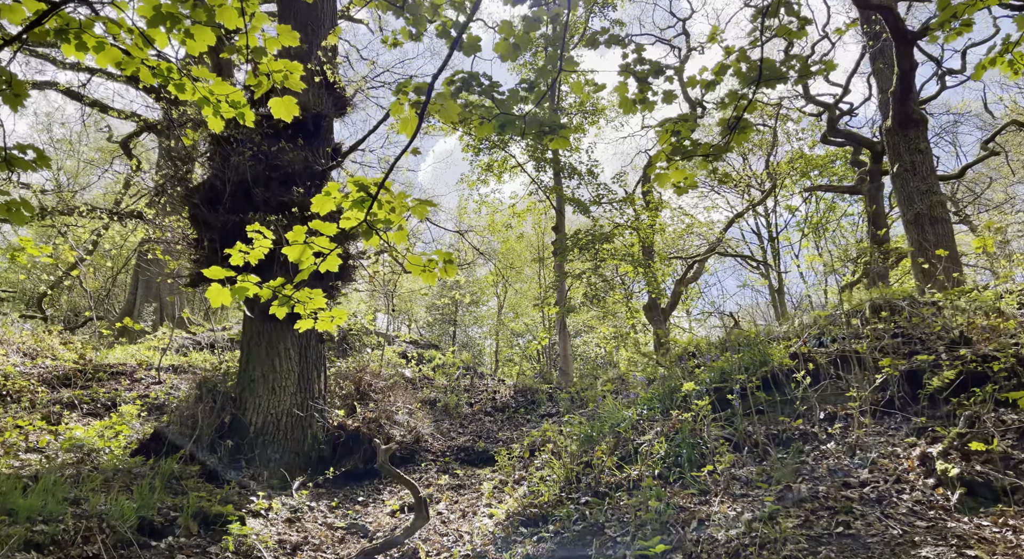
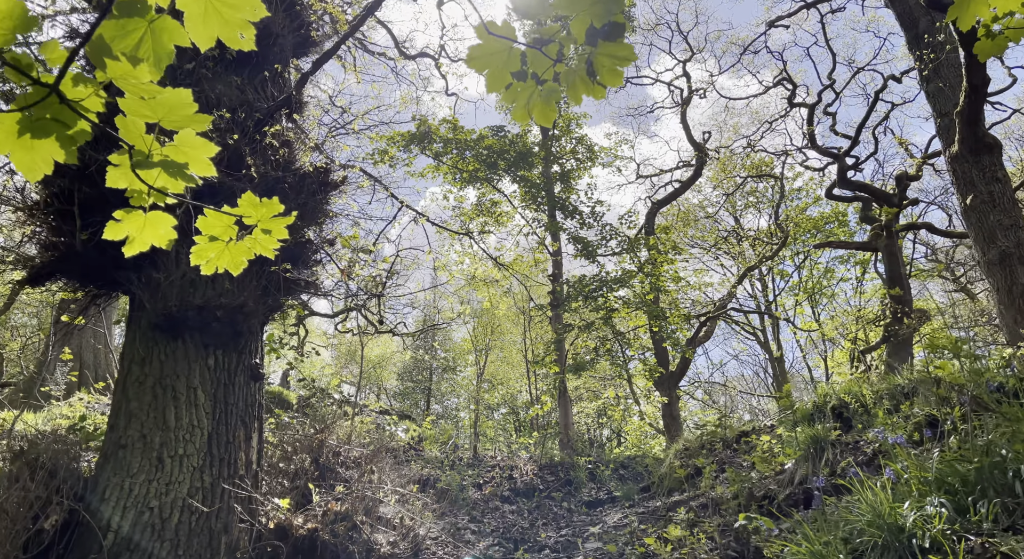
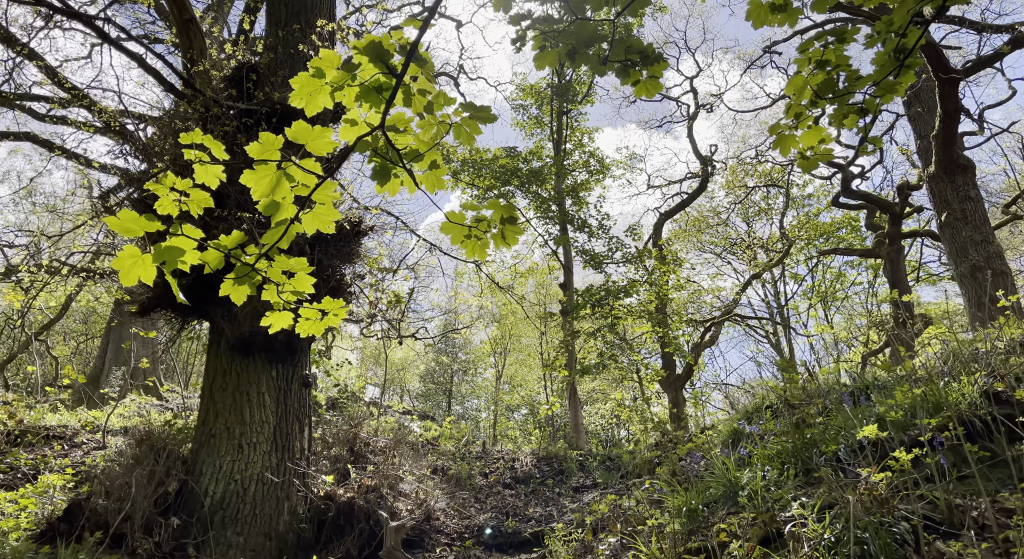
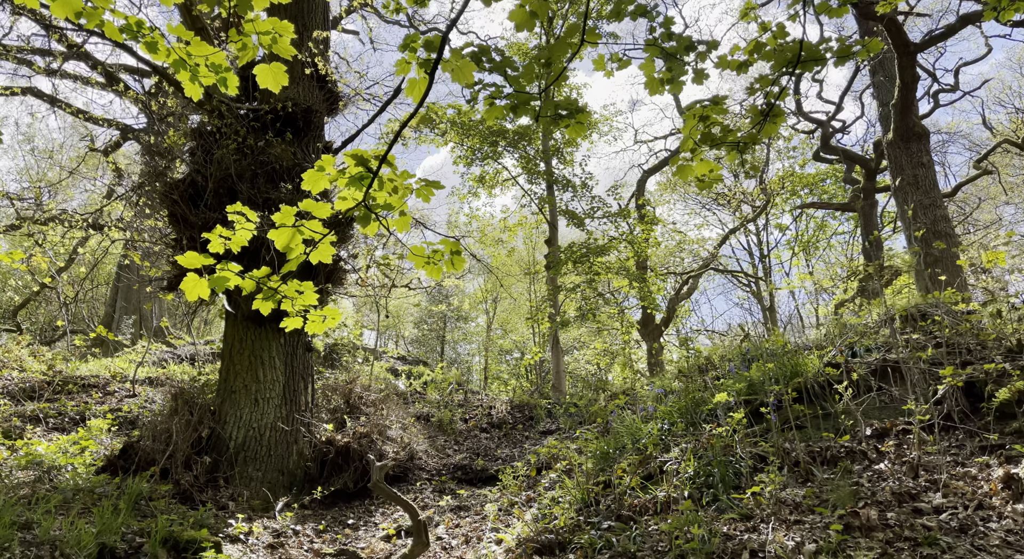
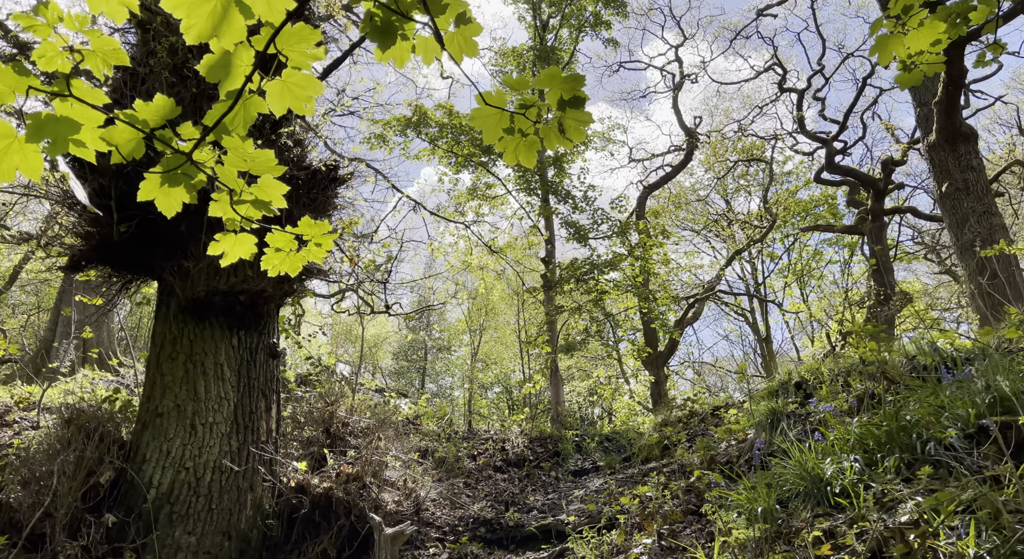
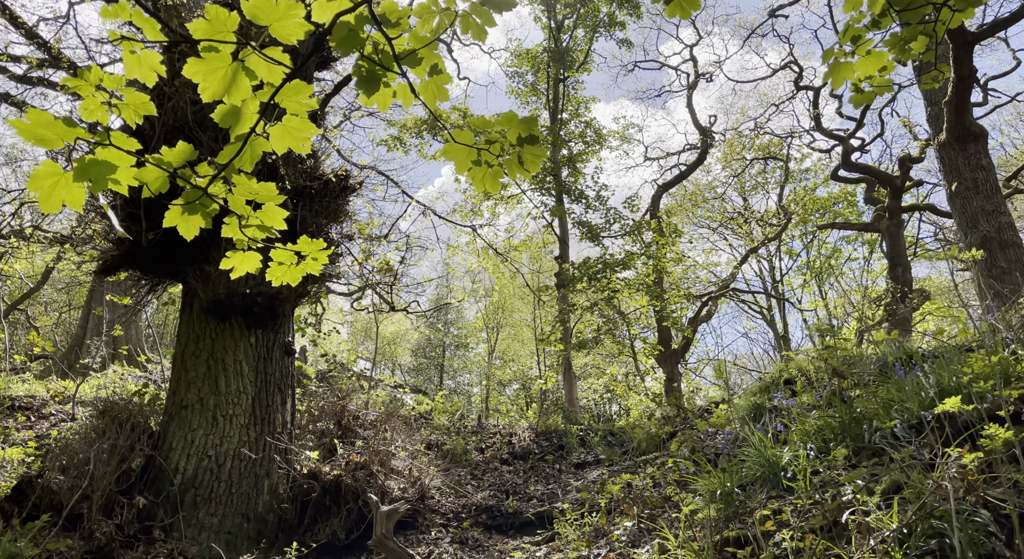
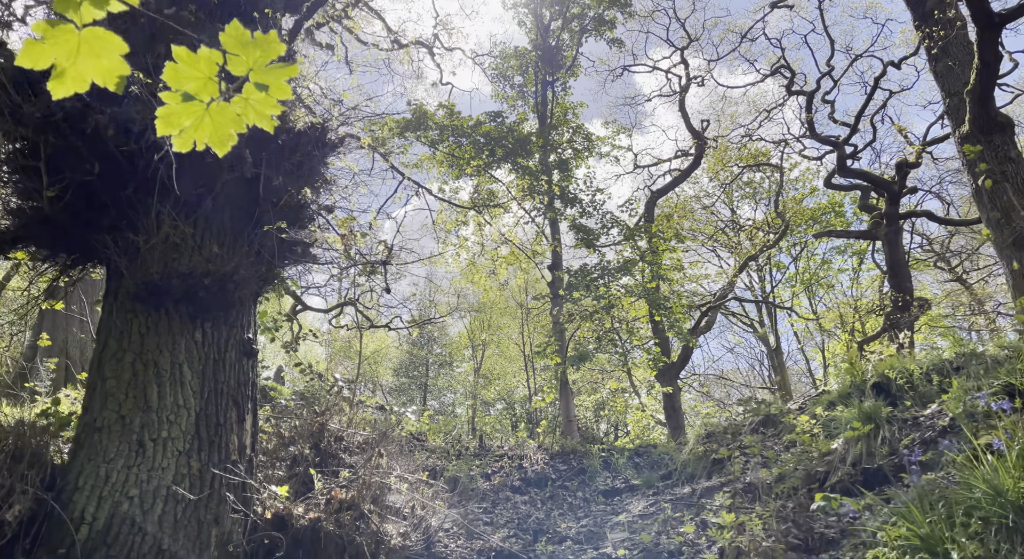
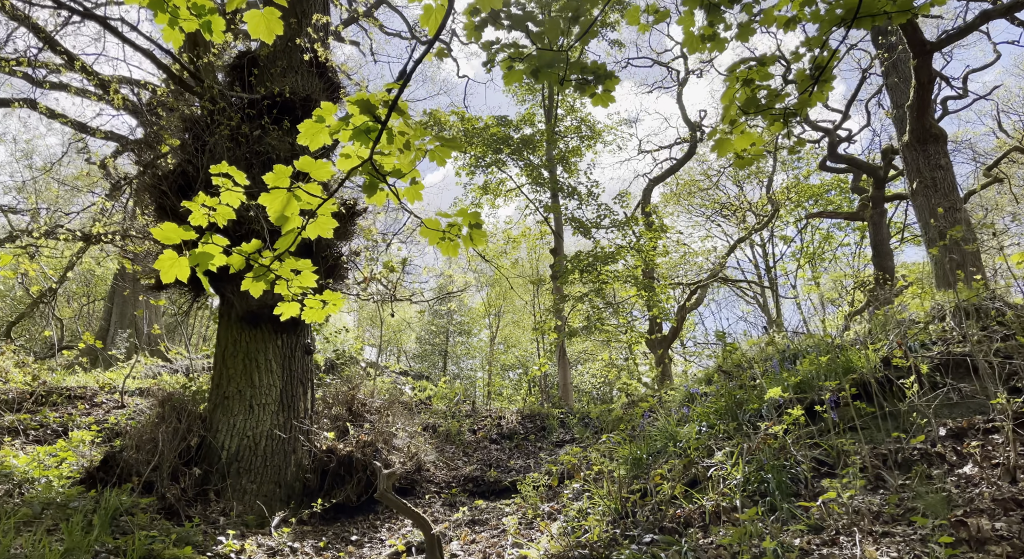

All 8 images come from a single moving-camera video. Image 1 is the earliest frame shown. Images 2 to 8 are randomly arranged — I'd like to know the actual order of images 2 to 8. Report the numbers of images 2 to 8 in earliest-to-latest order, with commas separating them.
4, 8, 3, 6, 5, 2, 7
